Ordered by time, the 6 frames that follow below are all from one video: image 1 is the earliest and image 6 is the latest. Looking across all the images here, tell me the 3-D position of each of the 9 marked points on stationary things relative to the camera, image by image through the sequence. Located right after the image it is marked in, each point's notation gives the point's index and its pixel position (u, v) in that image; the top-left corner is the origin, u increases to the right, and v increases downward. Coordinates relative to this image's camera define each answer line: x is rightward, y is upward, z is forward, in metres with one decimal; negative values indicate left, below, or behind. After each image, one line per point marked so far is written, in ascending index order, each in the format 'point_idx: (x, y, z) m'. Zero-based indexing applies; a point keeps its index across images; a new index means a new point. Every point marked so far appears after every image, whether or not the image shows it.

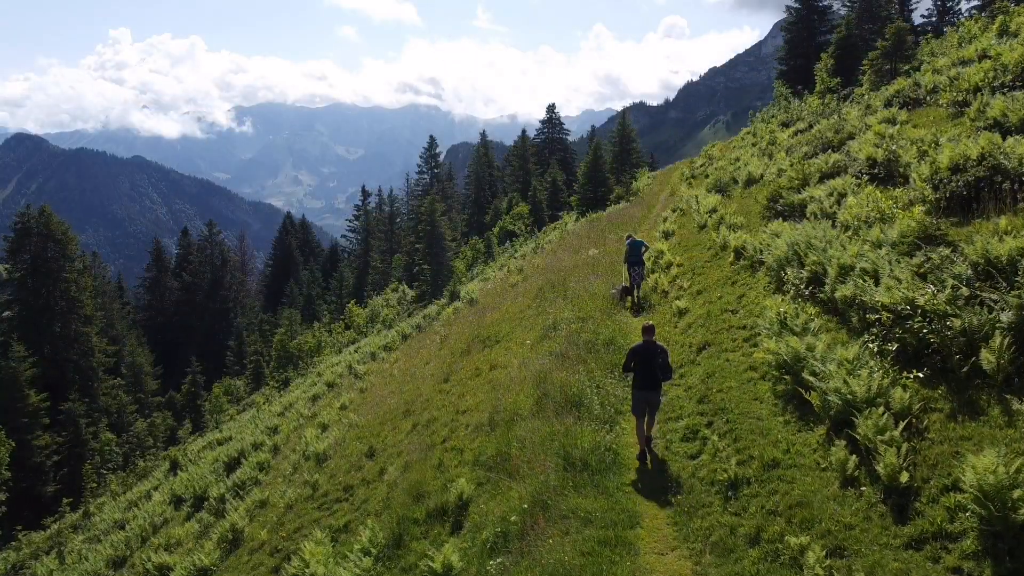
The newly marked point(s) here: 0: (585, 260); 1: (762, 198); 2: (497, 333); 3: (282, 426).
0: (+1.7, +0.7, +19.6) m
1: (+5.4, +1.9, +17.7) m
2: (-0.3, -0.9, +16.2) m
3: (-5.6, -3.4, +20.0) m
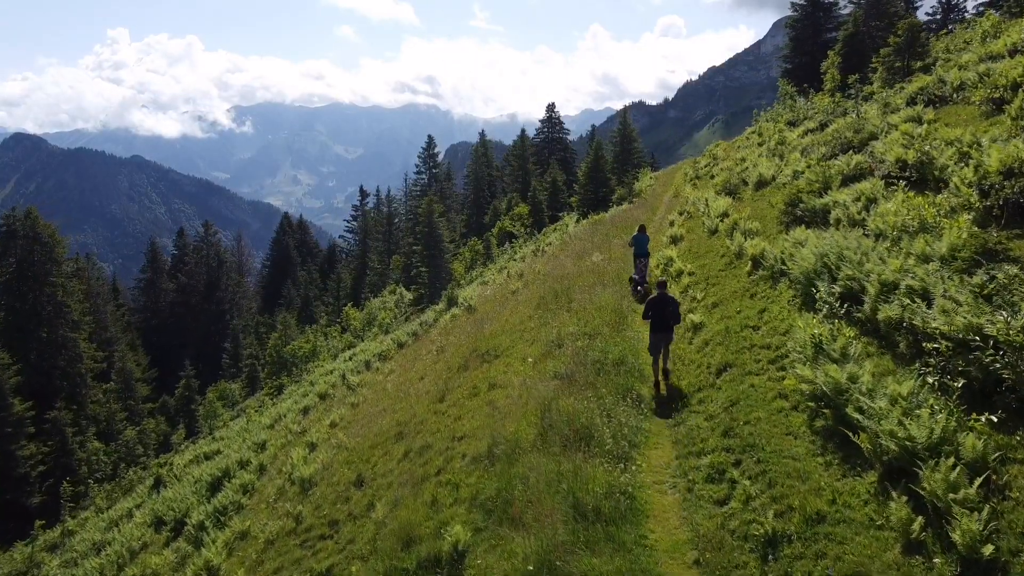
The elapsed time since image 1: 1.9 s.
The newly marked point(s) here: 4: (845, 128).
0: (+1.7, +0.5, +18.6) m
1: (+5.4, +1.8, +16.7) m
2: (-0.3, -1.1, +15.1) m
3: (-5.6, -3.6, +19.0) m
4: (+7.7, +3.7, +19.1) m
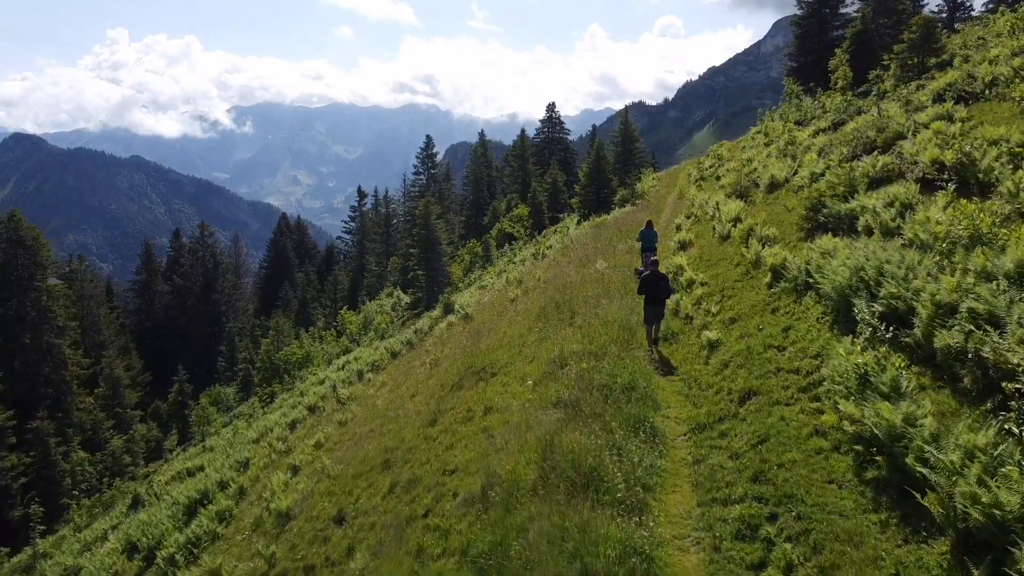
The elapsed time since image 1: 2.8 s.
0: (+1.7, +0.3, +17.5) m
1: (+5.4, +1.6, +15.5) m
2: (-0.3, -1.3, +14.0) m
3: (-5.6, -3.7, +17.8) m
4: (+7.7, +3.5, +17.9) m
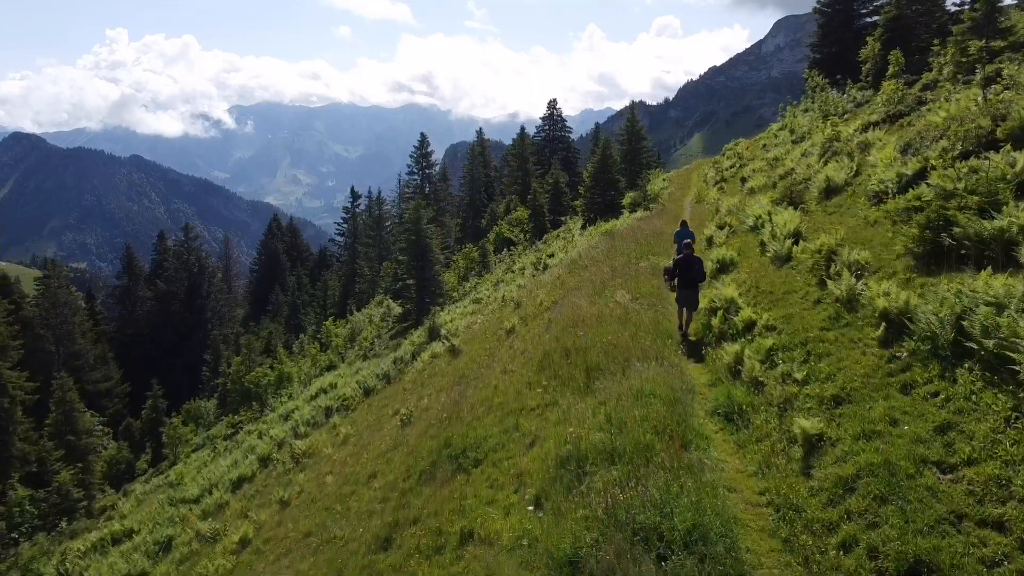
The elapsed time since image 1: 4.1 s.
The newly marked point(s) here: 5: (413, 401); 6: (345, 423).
0: (+1.6, -0.3, +13.5) m
1: (+5.3, +1.0, +11.5) m
2: (-0.4, -1.9, +10.0) m
3: (-5.7, -4.3, +13.8) m
4: (+7.6, +2.9, +13.9) m
5: (-1.9, -2.1, +15.3) m
6: (-3.6, -2.9, +17.8) m
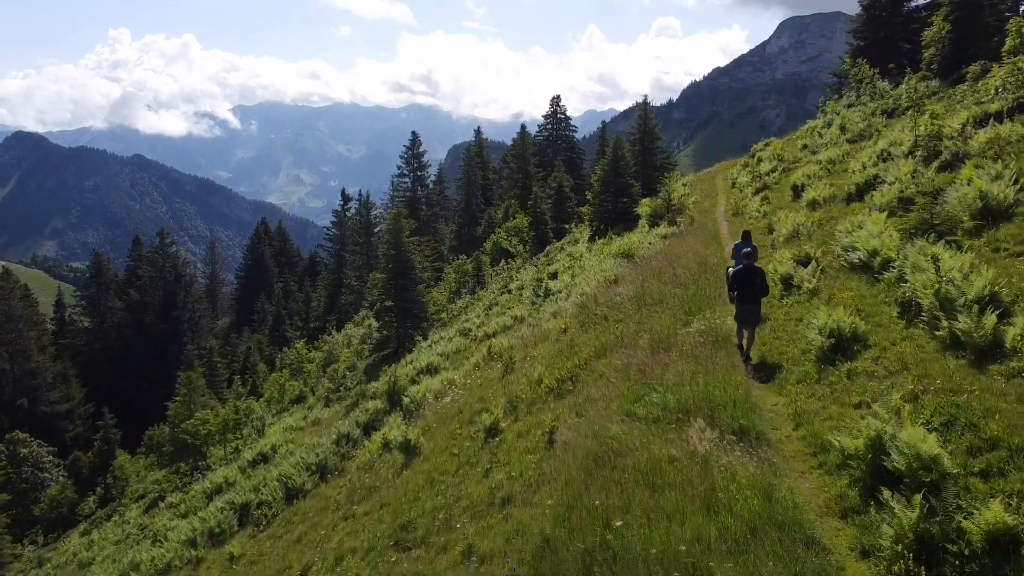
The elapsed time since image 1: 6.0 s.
0: (+1.4, -1.3, +7.3) m
1: (+5.1, -0.1, +5.4) m
2: (-0.7, -2.9, +3.9) m
3: (-5.9, -5.3, +7.7) m
4: (+7.4, +1.9, +7.8) m
5: (-2.1, -3.1, +9.2) m
6: (-3.8, -3.9, +11.7) m
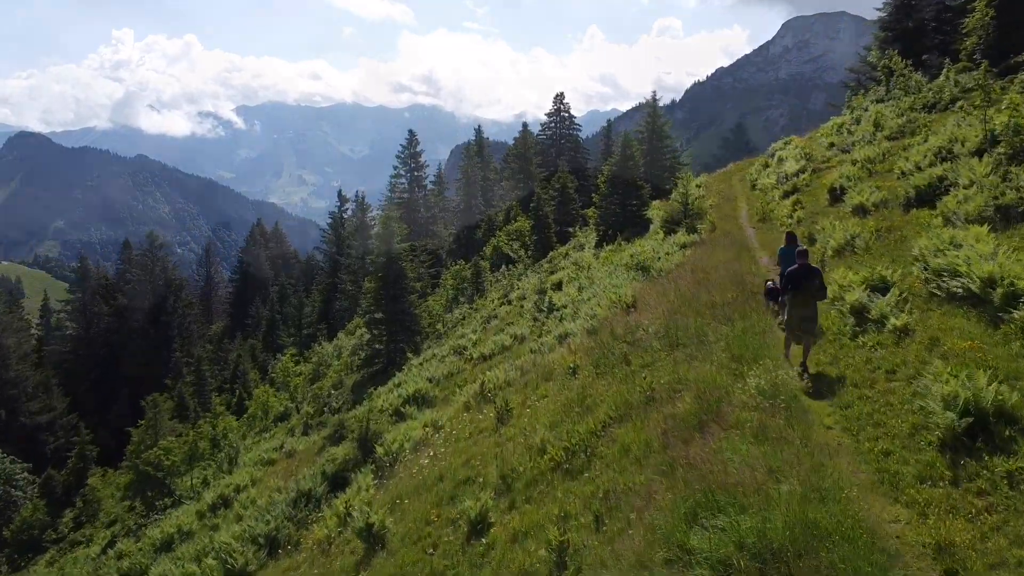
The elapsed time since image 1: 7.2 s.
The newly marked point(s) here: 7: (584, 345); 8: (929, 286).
0: (+1.3, -1.7, +4.4) m
1: (+5.0, -0.5, +2.5) m
2: (-0.8, -3.3, +1.0) m
3: (-6.0, -5.7, +4.8) m
4: (+7.3, +1.5, +4.9) m
5: (-2.2, -3.5, +6.3) m
6: (-3.9, -4.3, +8.8) m
7: (+1.0, -1.0, +12.2) m
8: (+4.8, 0.0, +9.4) m
